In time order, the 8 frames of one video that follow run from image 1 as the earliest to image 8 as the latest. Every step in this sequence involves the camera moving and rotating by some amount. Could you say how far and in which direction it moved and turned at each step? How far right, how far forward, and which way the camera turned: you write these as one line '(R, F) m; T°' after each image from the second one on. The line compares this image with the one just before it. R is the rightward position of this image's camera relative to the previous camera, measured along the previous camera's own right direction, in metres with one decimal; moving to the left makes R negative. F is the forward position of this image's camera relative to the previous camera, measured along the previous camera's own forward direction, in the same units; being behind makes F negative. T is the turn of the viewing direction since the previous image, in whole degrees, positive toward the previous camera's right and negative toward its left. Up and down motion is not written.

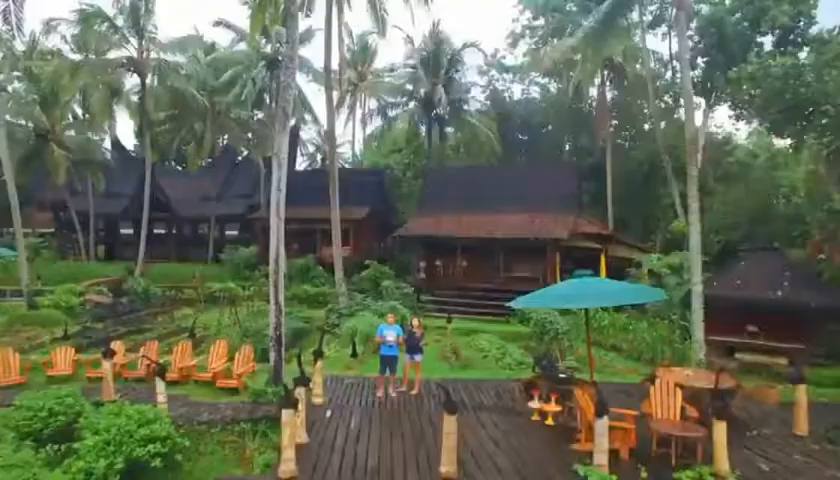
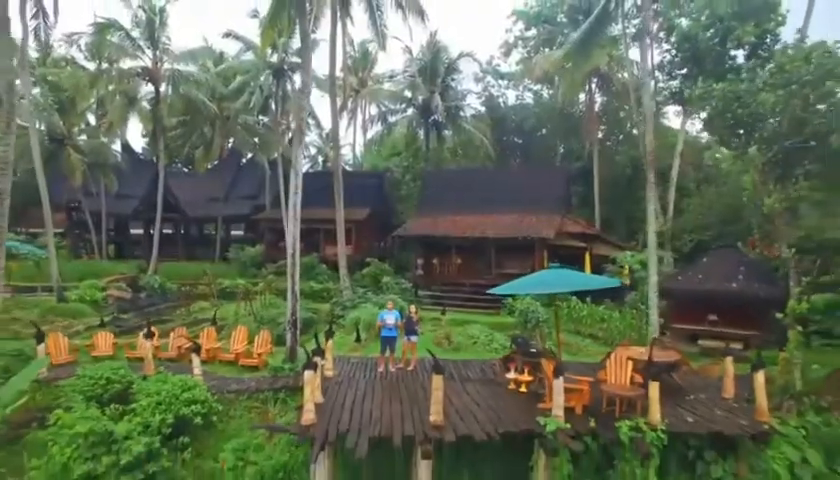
(+0.1, -1.5) m; 0°
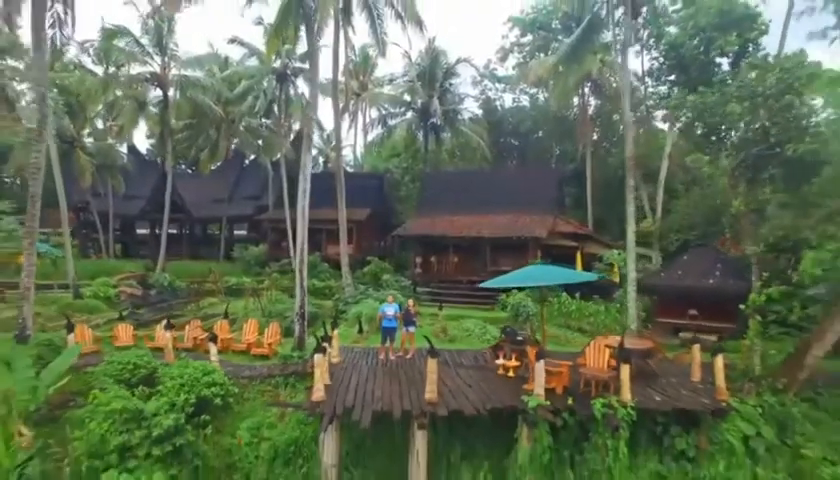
(+0.1, -0.9) m; 0°
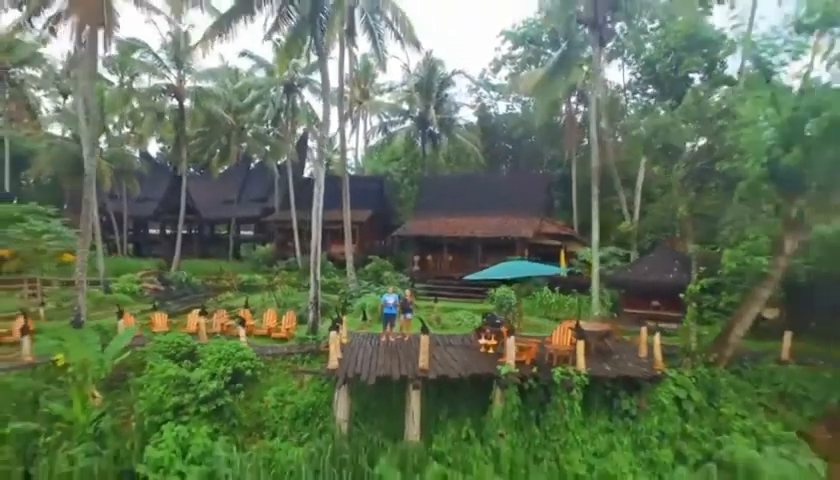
(+0.1, -2.0) m; 0°
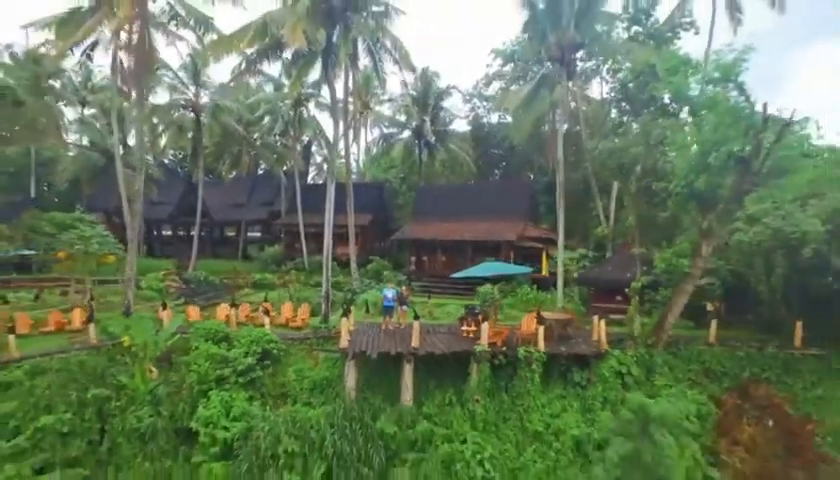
(+0.2, -2.6) m; 0°
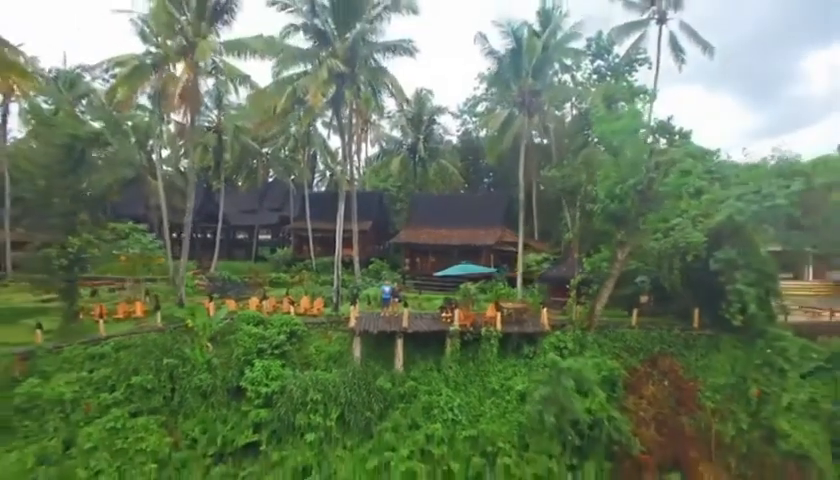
(+0.4, -4.3) m; 0°
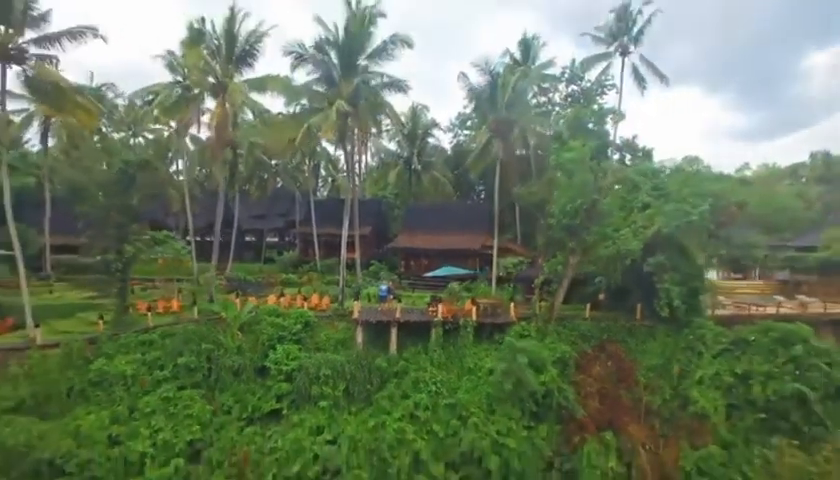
(+0.4, -3.9) m; 0°
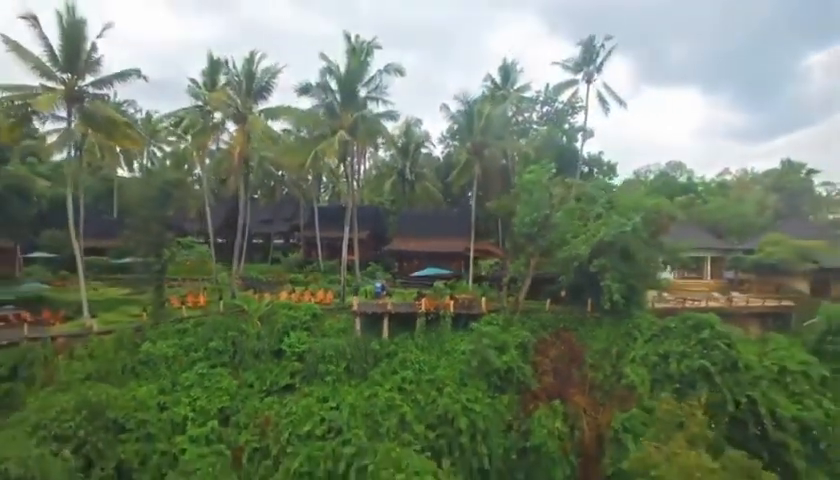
(+0.7, -4.4) m; 0°
